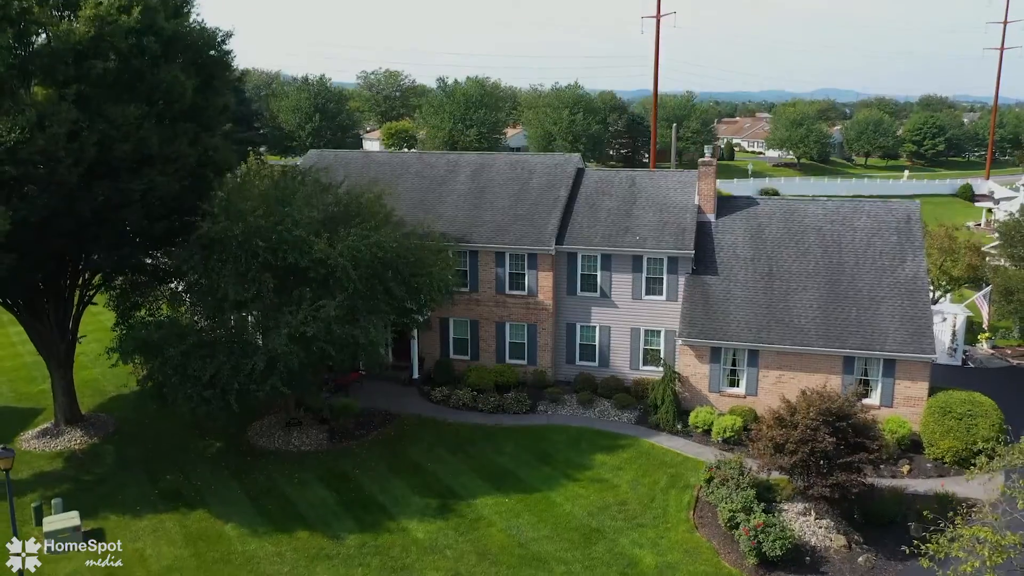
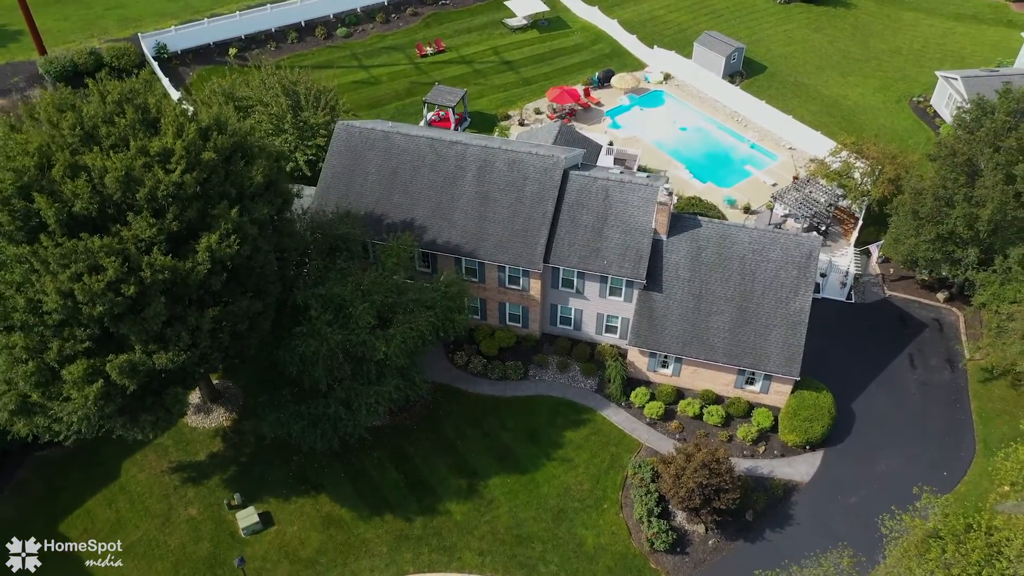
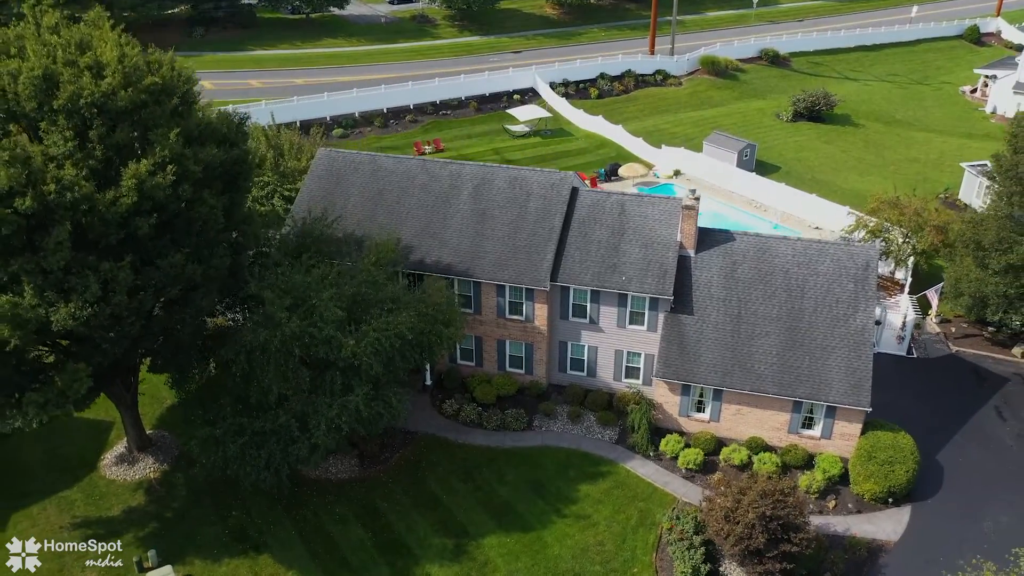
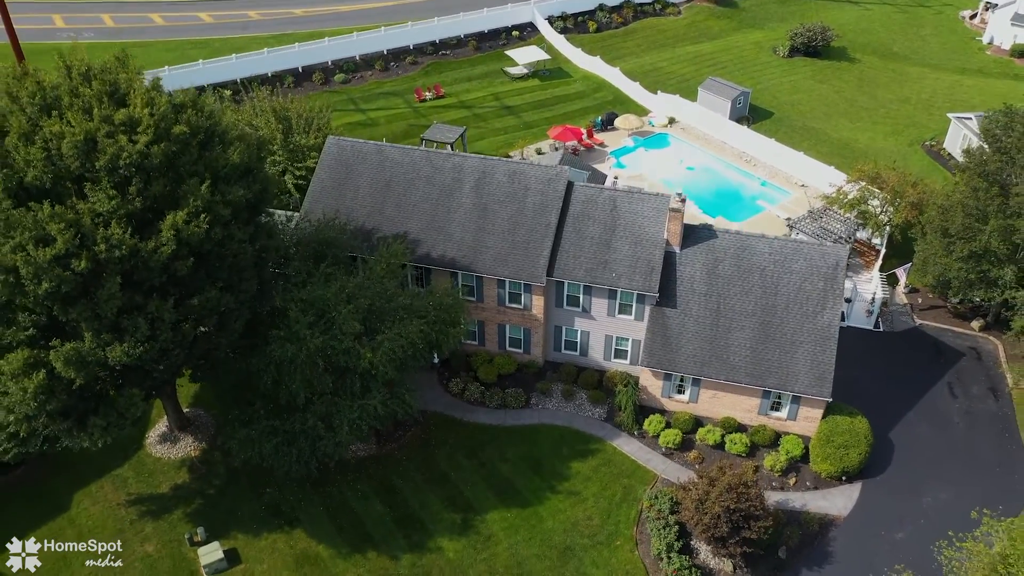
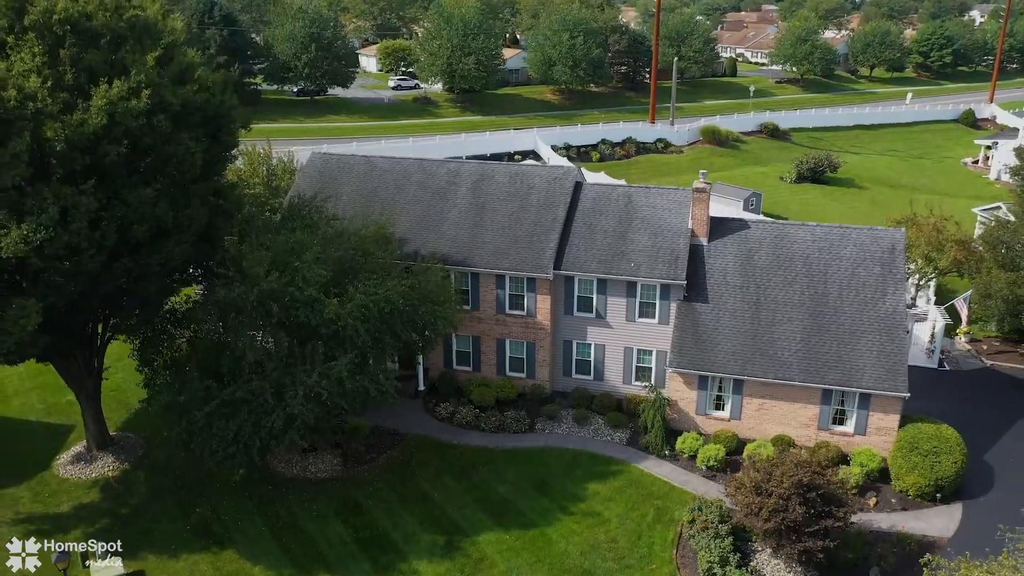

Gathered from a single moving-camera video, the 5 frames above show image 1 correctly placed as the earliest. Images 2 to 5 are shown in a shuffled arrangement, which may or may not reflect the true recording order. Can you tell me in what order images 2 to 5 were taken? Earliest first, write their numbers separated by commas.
5, 3, 4, 2
